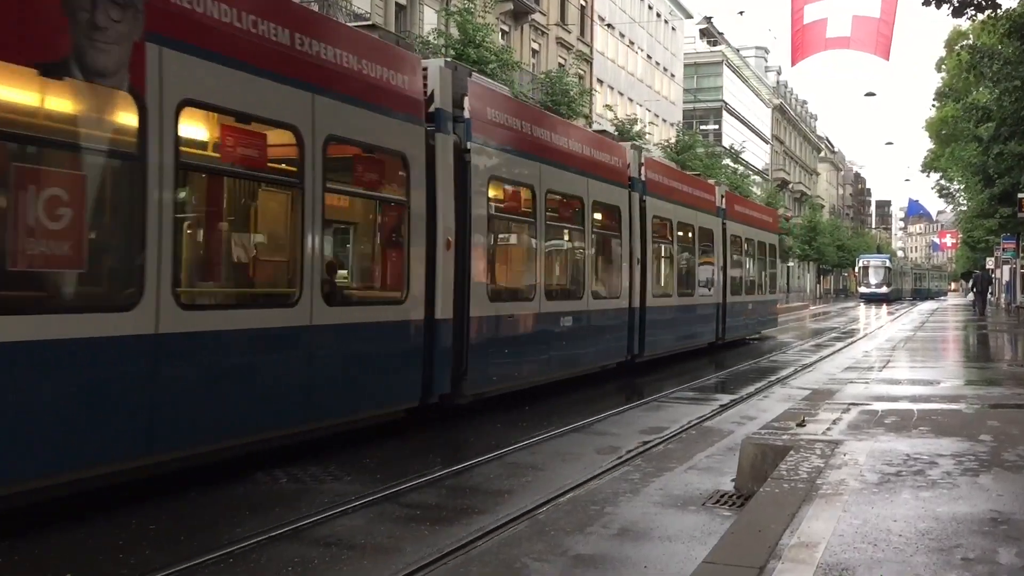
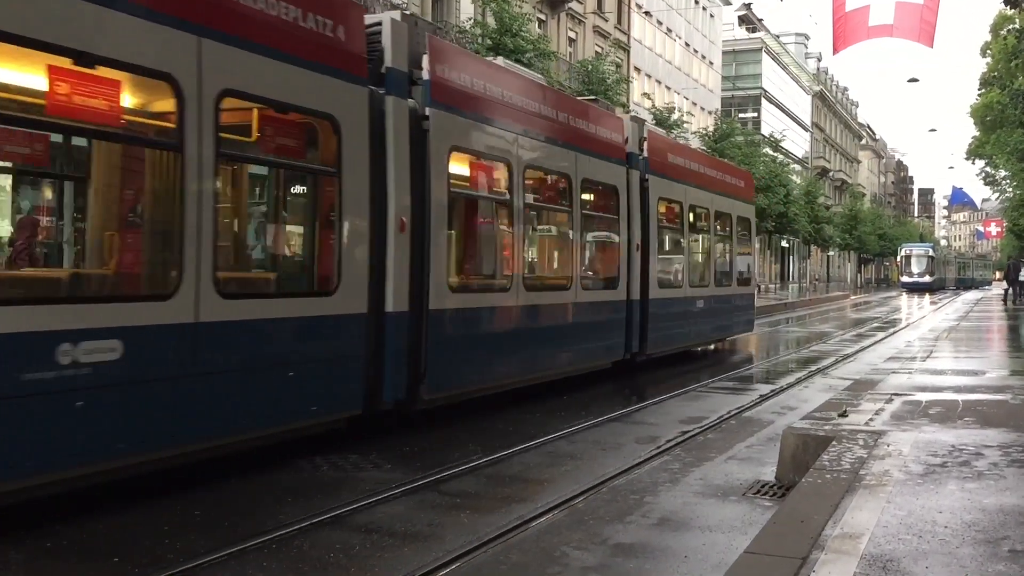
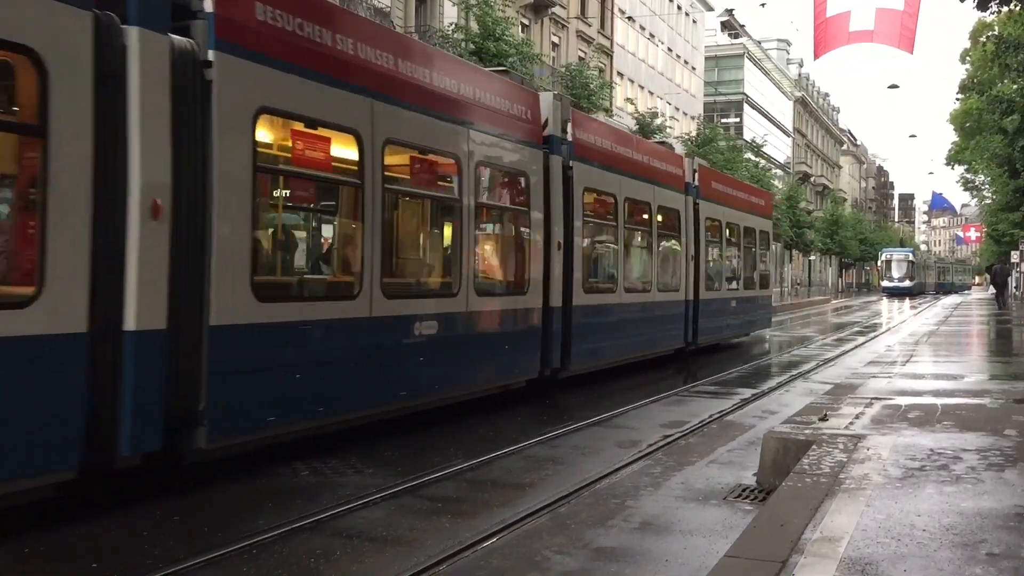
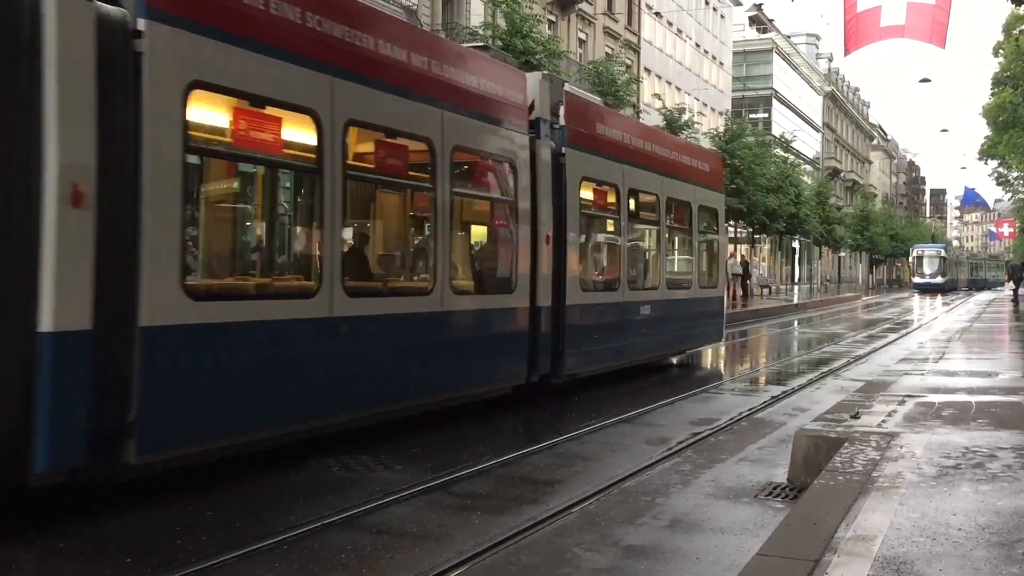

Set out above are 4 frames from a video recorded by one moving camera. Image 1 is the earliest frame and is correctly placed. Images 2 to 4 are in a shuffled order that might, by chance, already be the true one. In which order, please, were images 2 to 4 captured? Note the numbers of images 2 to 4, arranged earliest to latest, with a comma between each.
3, 2, 4
